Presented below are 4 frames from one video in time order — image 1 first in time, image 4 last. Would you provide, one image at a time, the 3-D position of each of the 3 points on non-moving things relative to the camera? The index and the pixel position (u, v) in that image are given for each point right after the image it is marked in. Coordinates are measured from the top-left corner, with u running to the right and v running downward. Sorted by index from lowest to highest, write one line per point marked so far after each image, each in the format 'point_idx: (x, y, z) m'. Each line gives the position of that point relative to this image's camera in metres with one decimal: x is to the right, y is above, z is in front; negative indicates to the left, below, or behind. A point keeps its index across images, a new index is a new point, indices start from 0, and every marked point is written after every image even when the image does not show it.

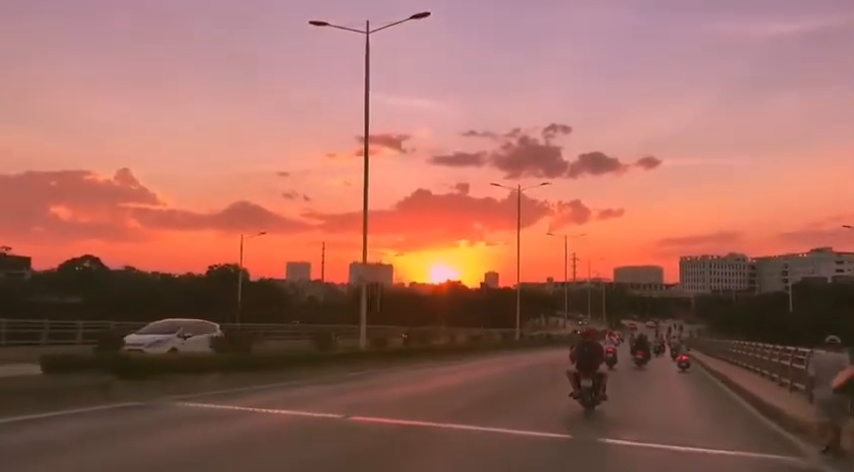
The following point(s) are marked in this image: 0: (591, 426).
0: (+2.9, -3.9, +15.7) m
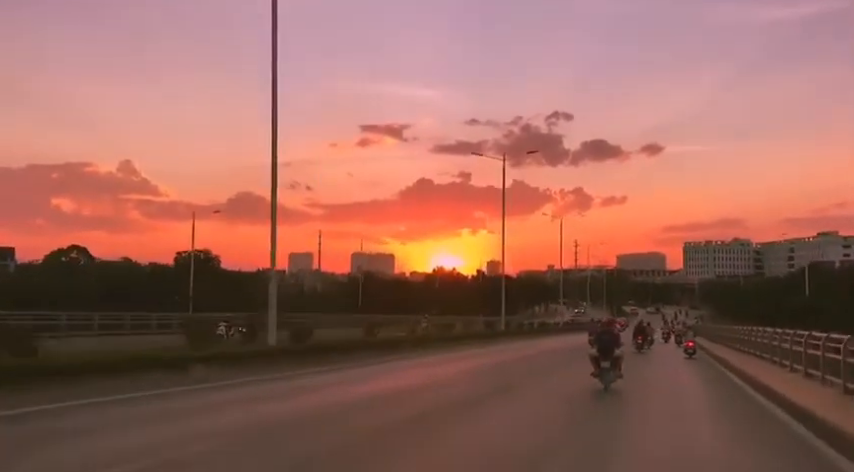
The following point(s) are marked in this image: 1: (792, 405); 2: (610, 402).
0: (+2.8, -3.5, +14.7) m
1: (+8.0, -3.8, +17.0) m
2: (+4.3, -3.9, +17.9) m
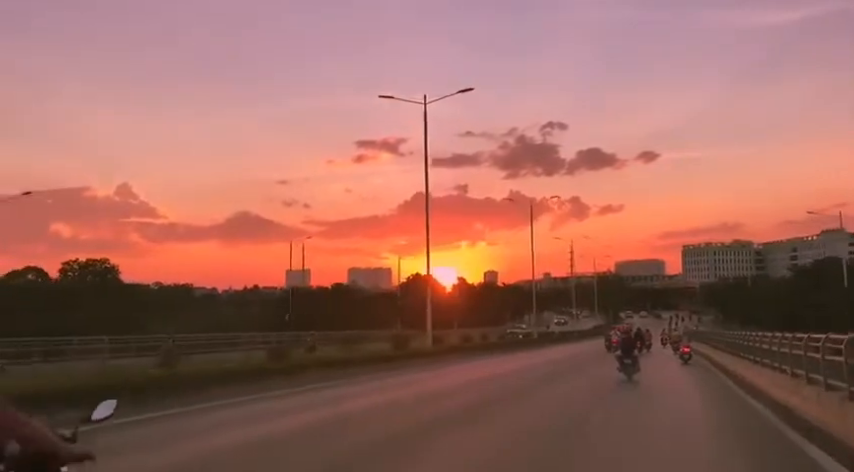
0: (+3.1, -3.8, +15.5) m
1: (+8.2, -4.0, +17.7) m
2: (+4.6, -4.1, +18.7) m
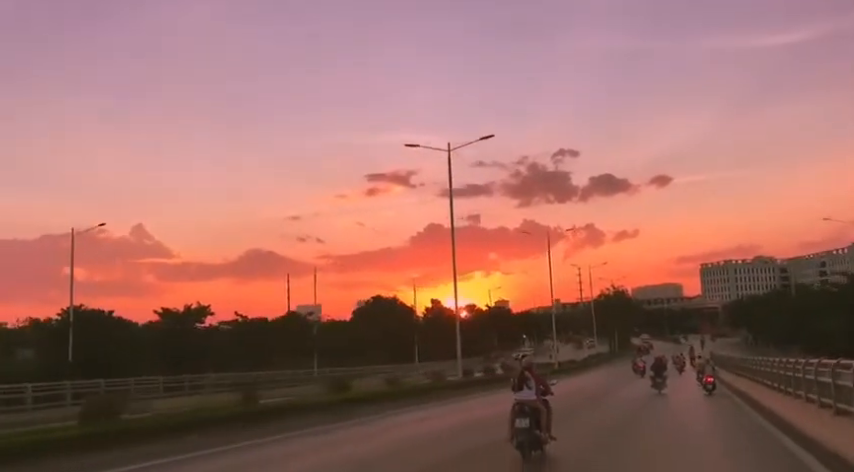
0: (+4.0, -4.6, +17.2) m
1: (+9.2, -4.7, +19.4) m
2: (+5.6, -5.1, +20.4) m
